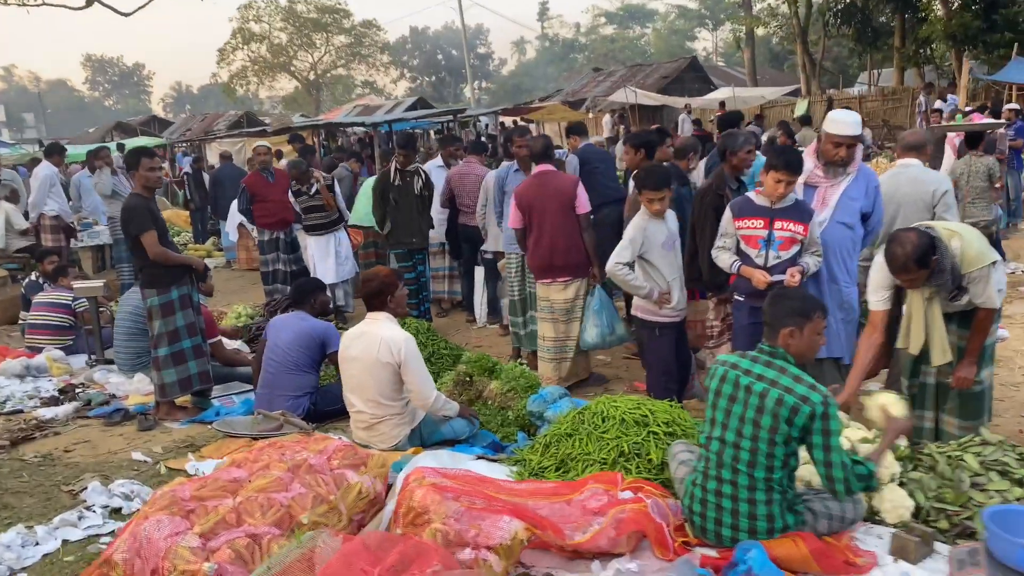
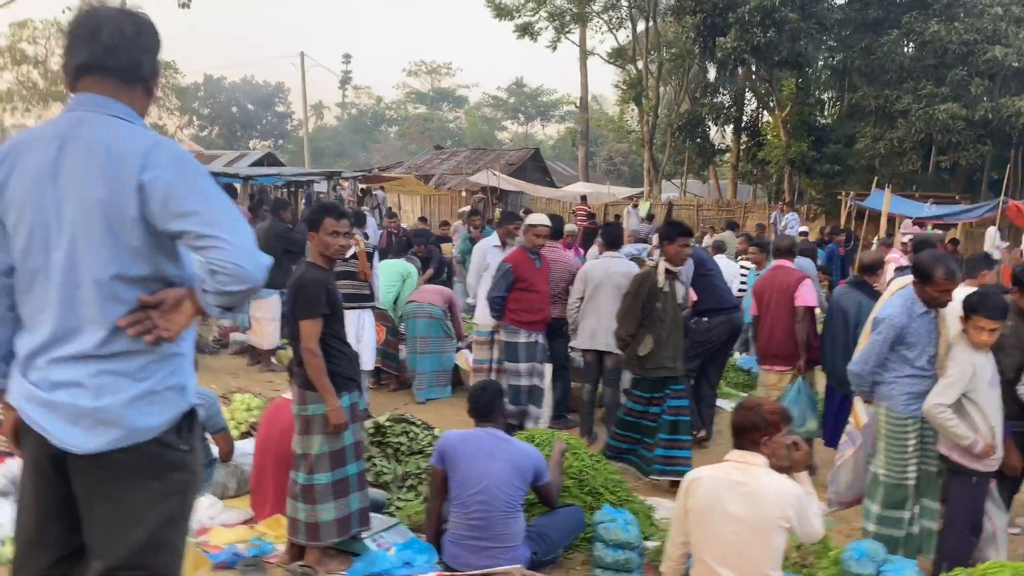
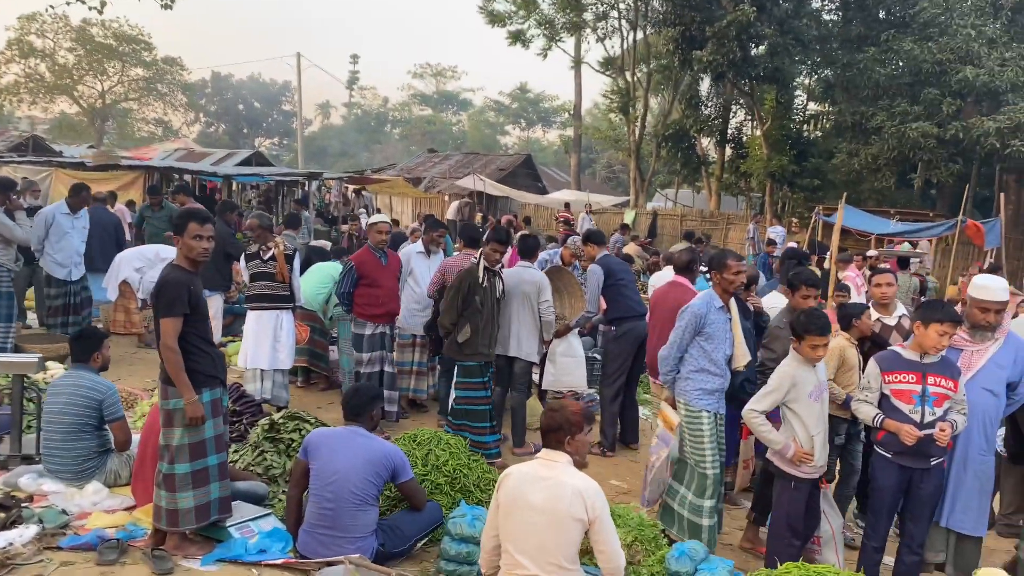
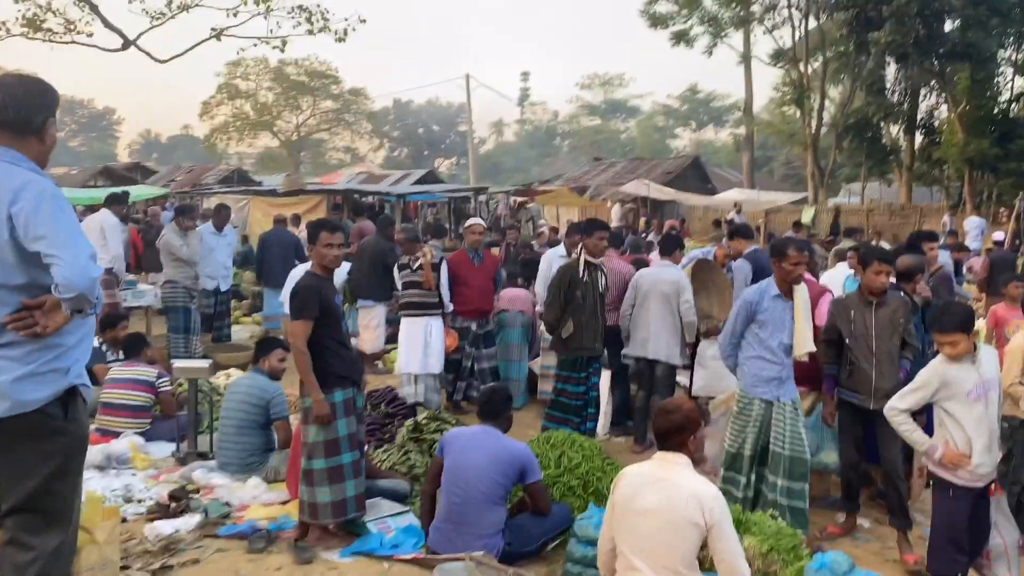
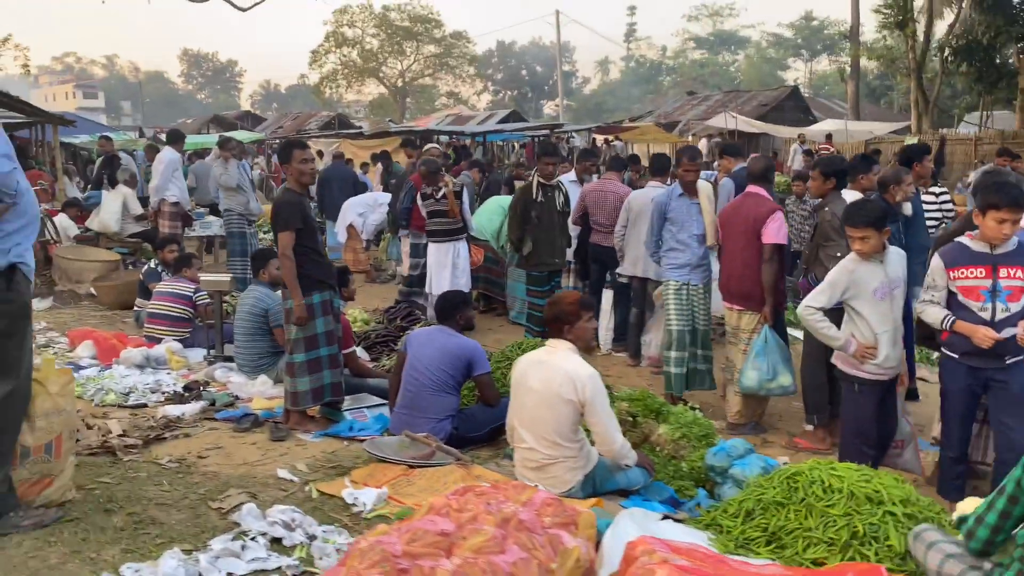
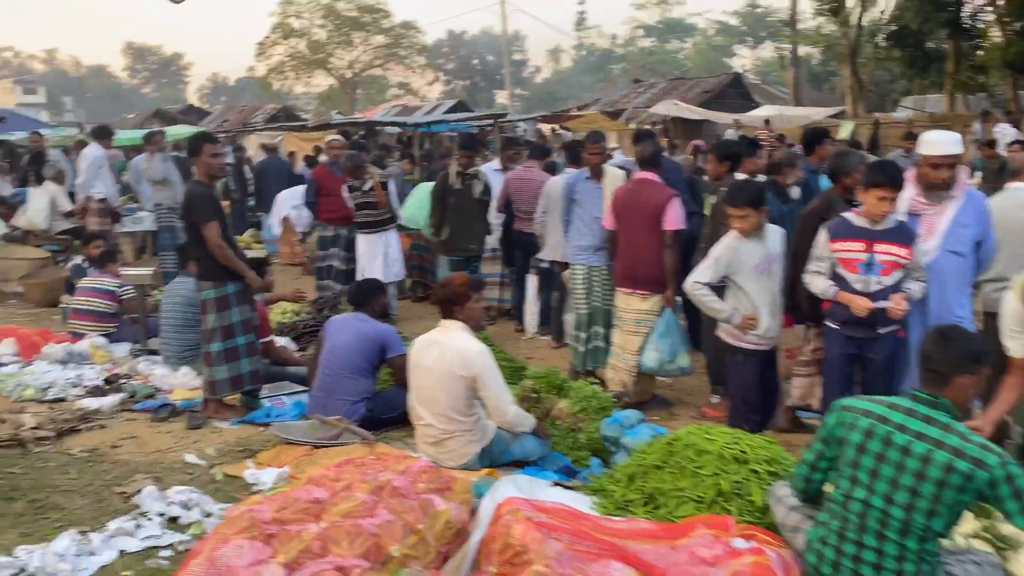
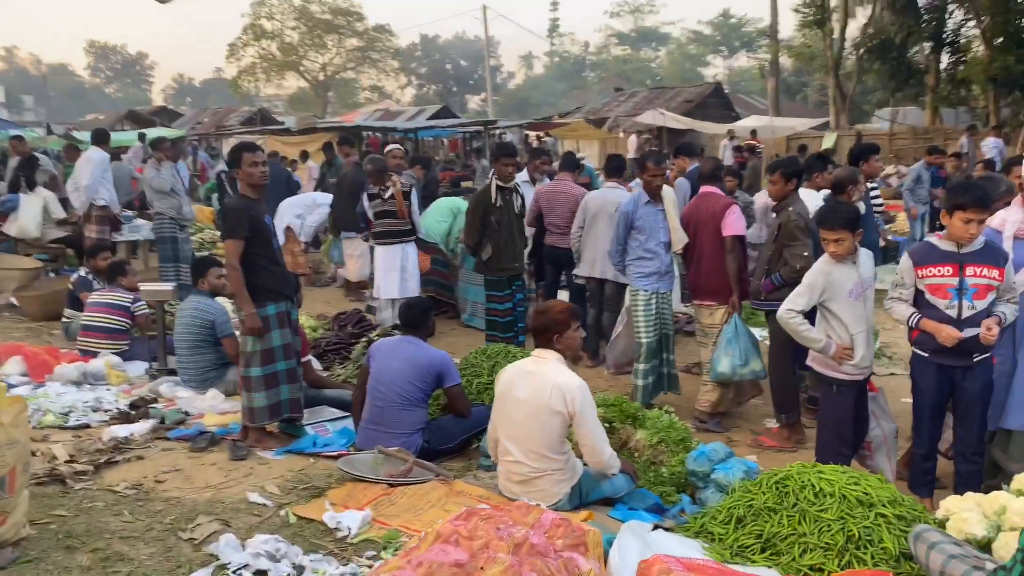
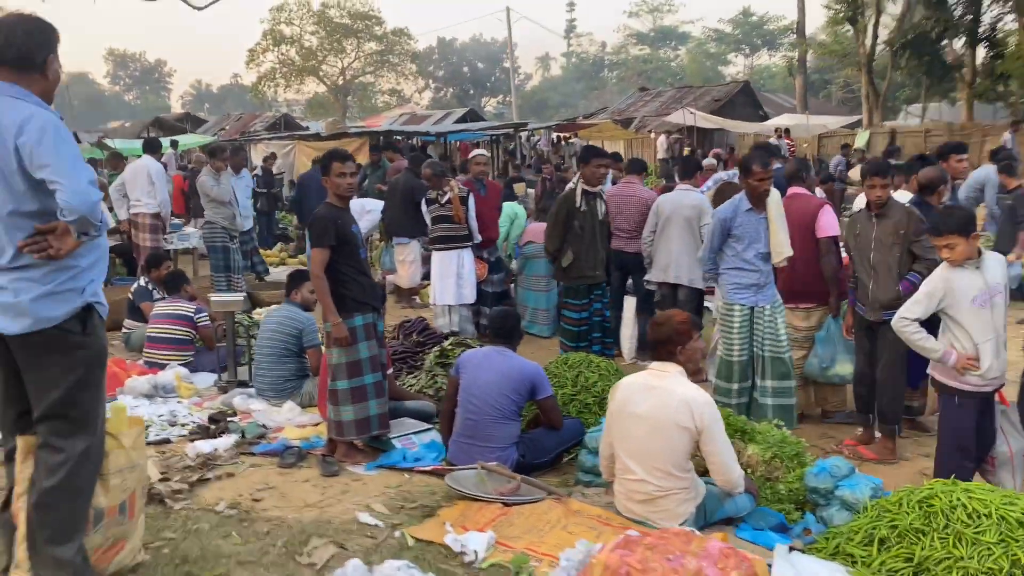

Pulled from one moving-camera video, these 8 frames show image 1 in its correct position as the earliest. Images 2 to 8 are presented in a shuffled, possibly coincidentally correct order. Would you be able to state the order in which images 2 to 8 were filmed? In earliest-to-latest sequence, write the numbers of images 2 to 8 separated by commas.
6, 5, 7, 8, 4, 3, 2
